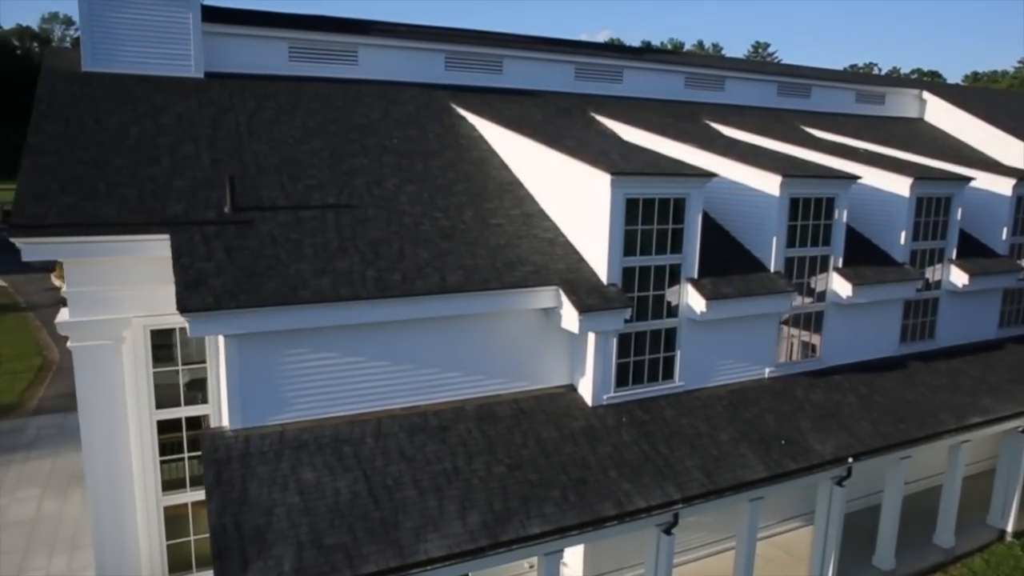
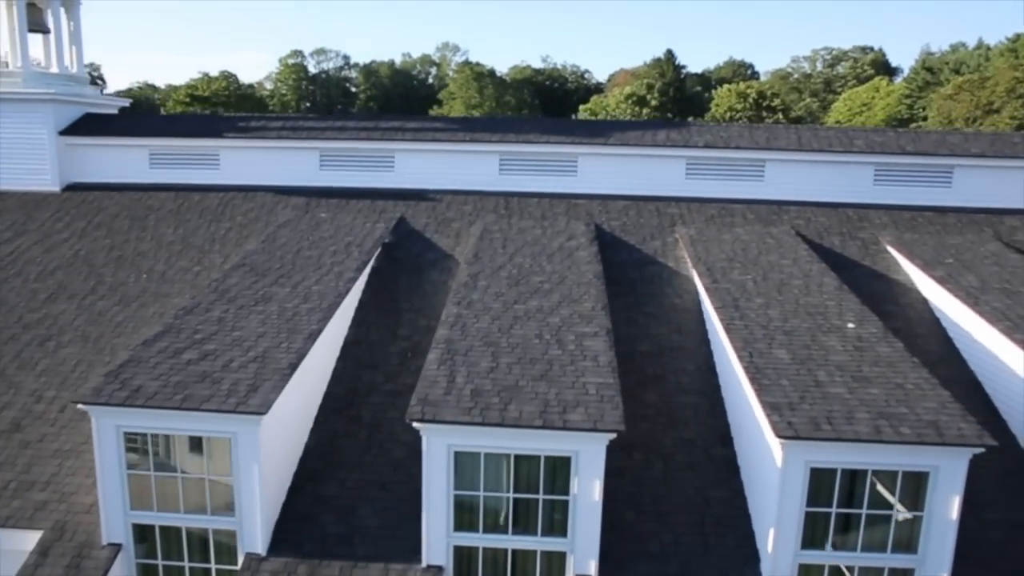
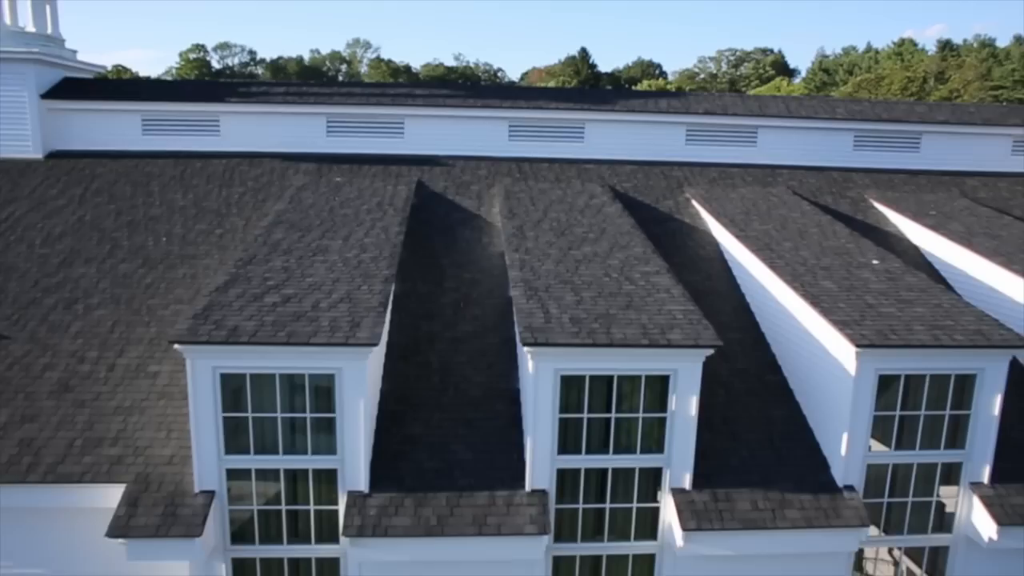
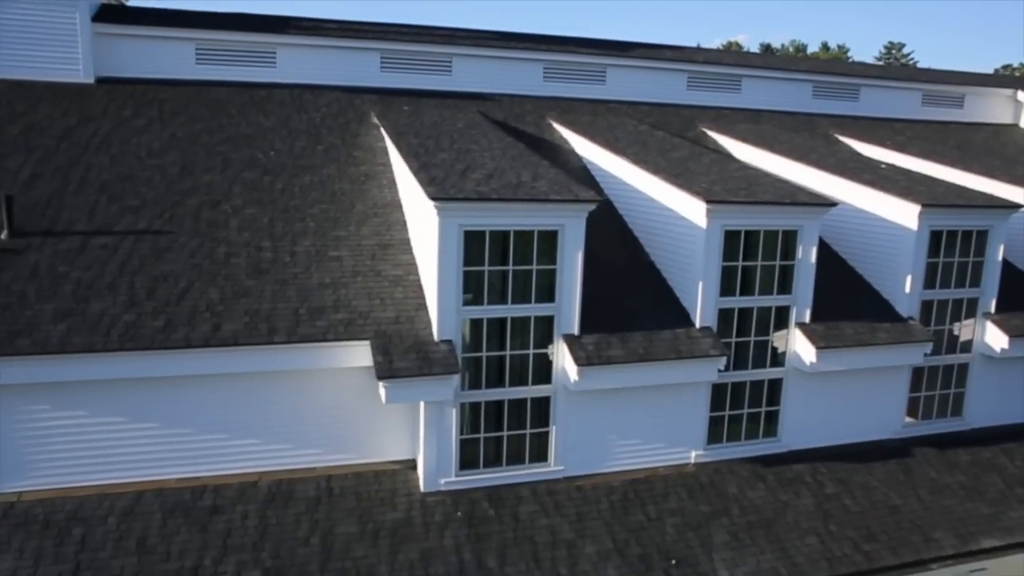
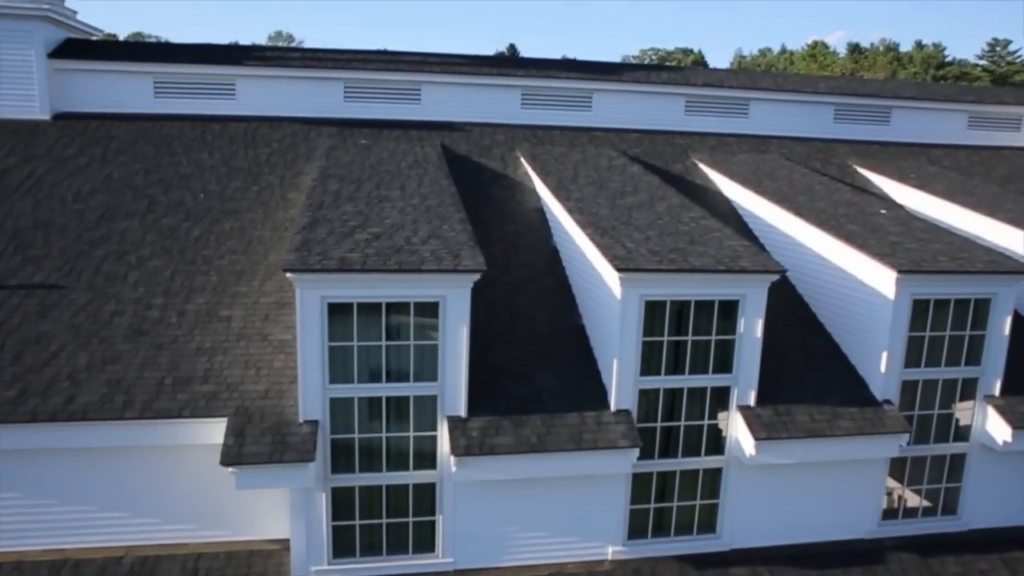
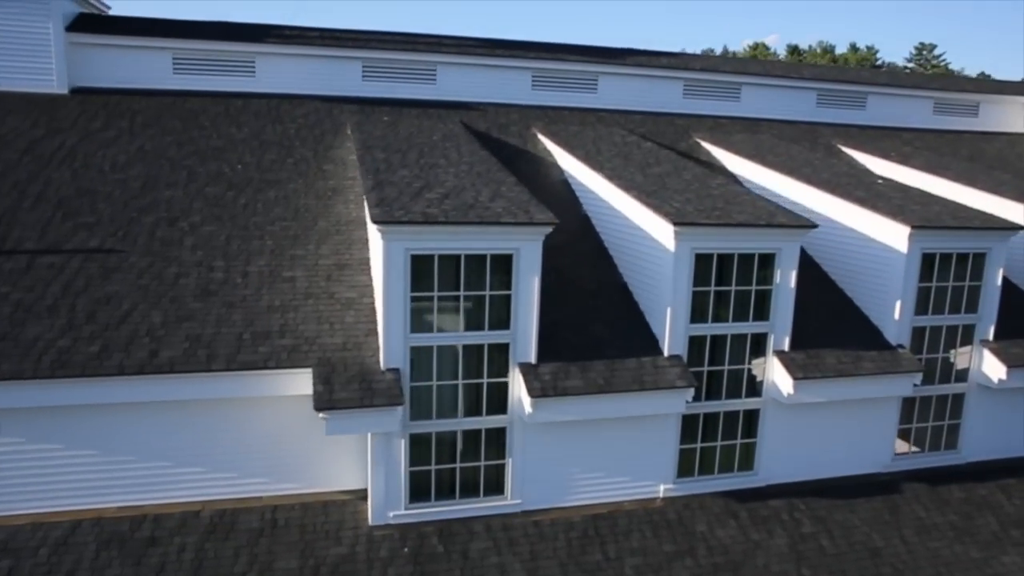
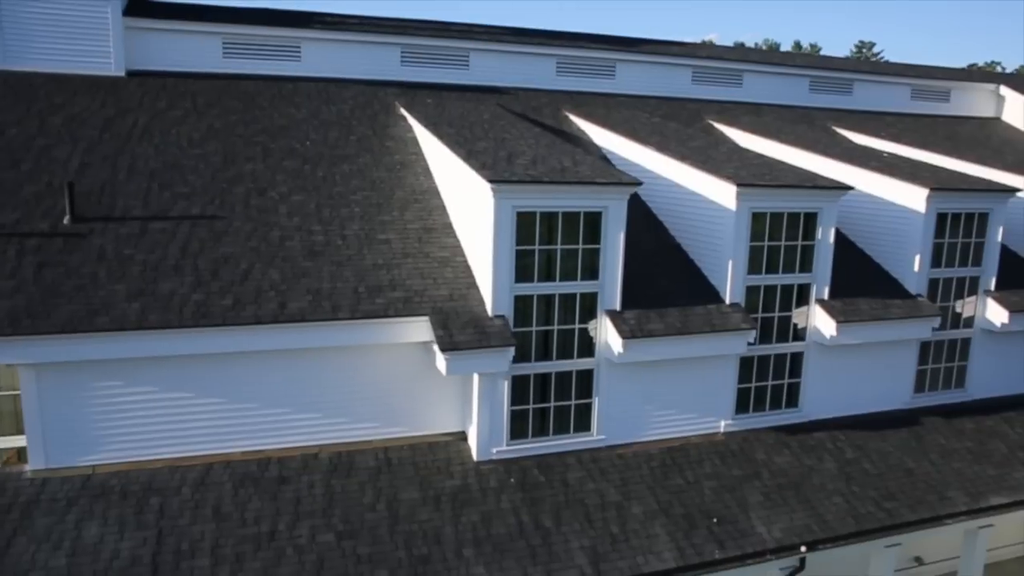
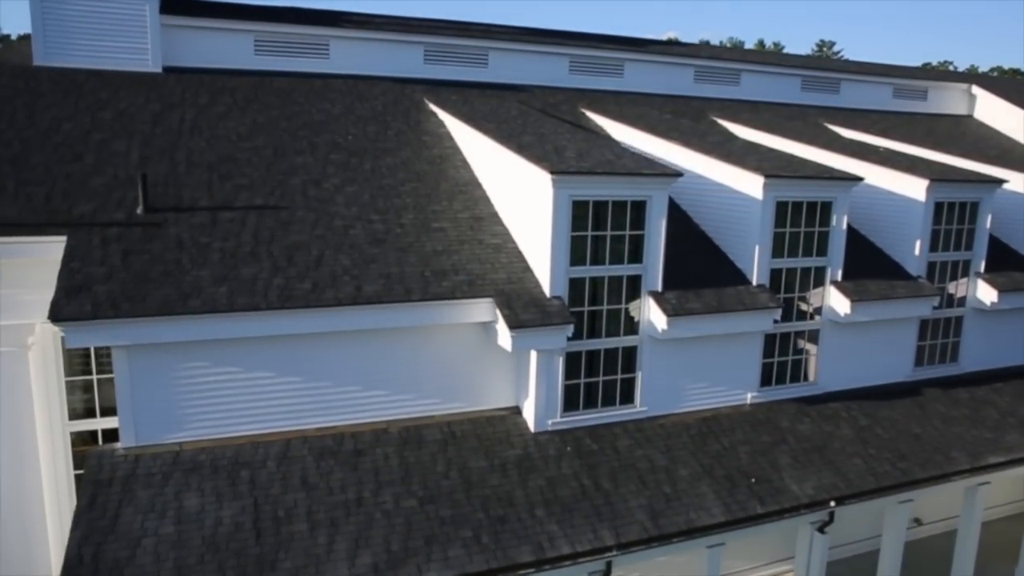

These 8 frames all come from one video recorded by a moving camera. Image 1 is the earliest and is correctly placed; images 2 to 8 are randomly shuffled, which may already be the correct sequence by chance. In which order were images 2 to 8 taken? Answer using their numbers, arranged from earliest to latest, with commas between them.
8, 7, 4, 6, 5, 3, 2
